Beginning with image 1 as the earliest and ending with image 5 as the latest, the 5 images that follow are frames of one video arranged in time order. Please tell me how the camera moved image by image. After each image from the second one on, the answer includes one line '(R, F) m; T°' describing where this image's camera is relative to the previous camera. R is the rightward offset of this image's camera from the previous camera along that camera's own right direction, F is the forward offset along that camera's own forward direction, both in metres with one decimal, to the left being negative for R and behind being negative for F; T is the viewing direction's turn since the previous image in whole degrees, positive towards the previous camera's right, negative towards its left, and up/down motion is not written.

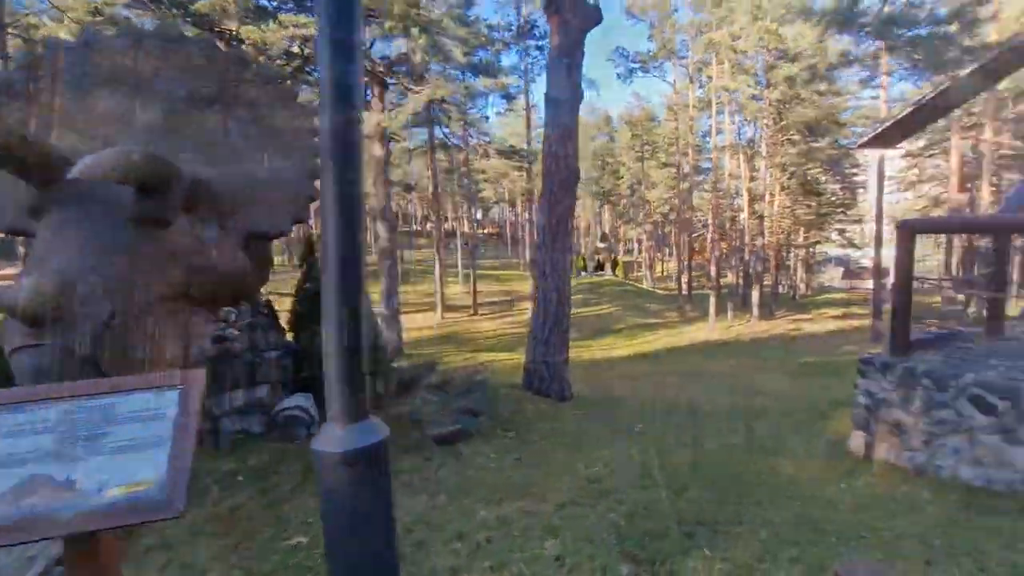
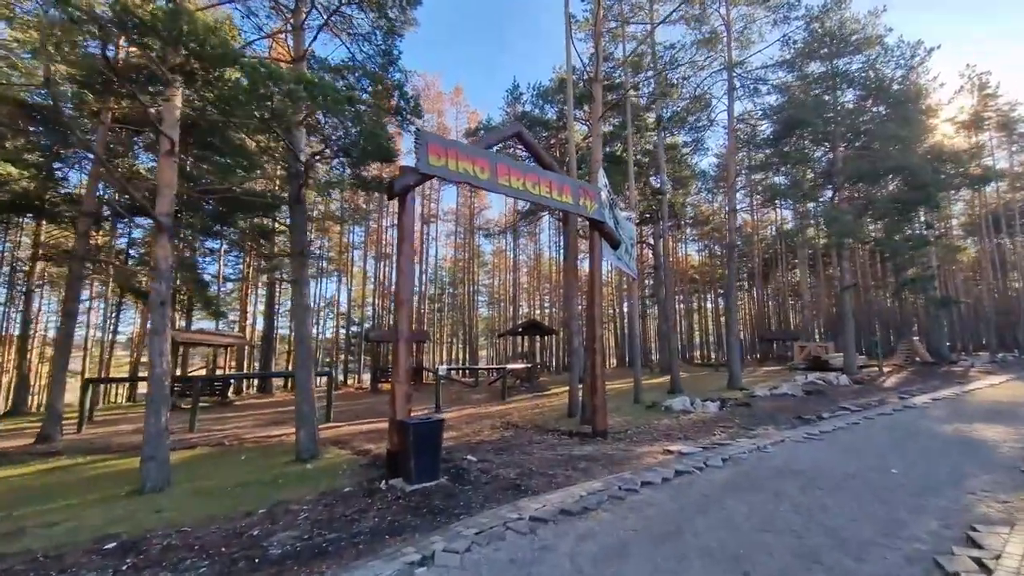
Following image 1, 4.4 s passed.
(+1.3, +3.6) m; +21°
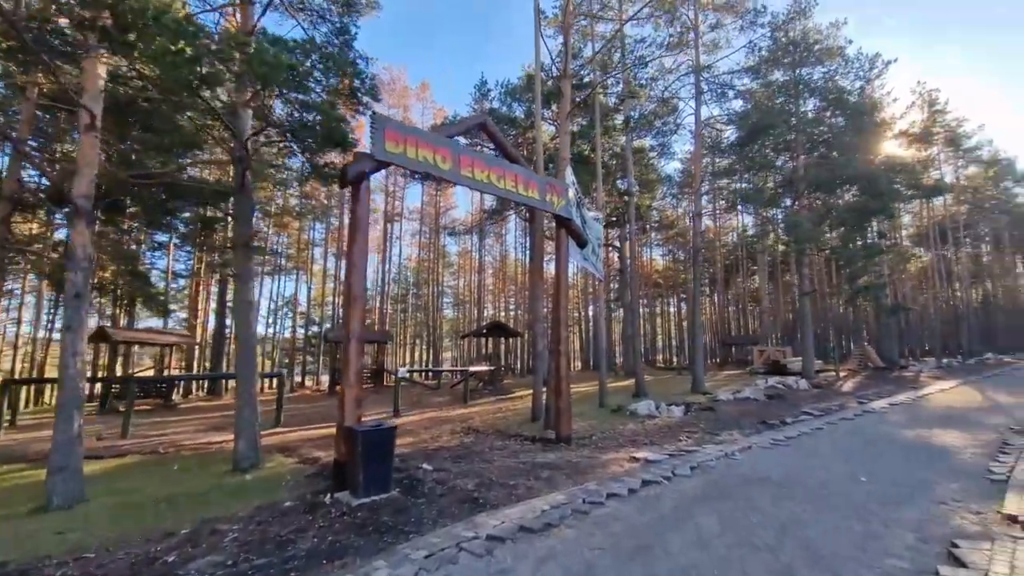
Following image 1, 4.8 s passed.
(+0.1, +0.4) m; +4°
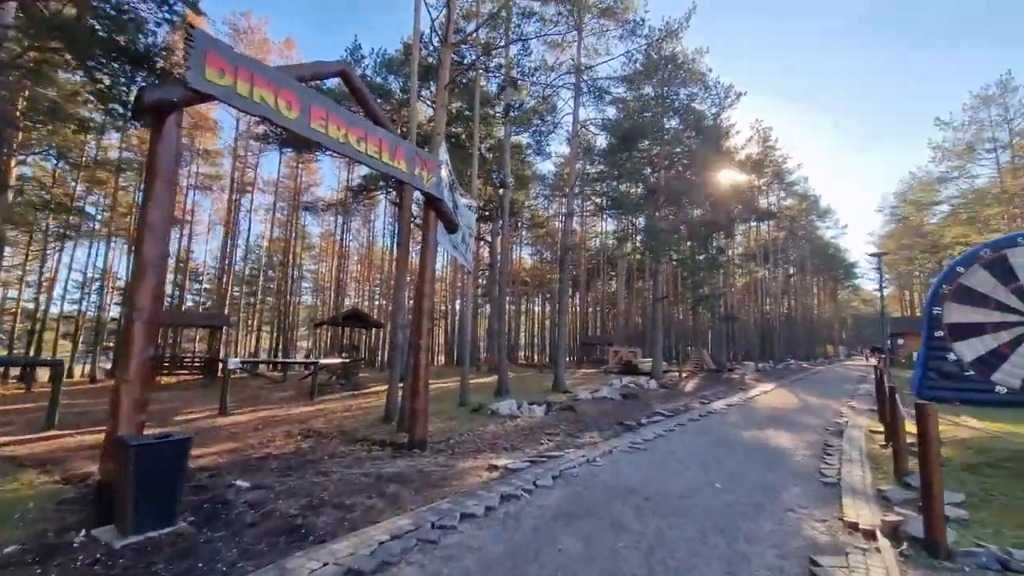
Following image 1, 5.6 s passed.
(+0.1, +0.8) m; +15°
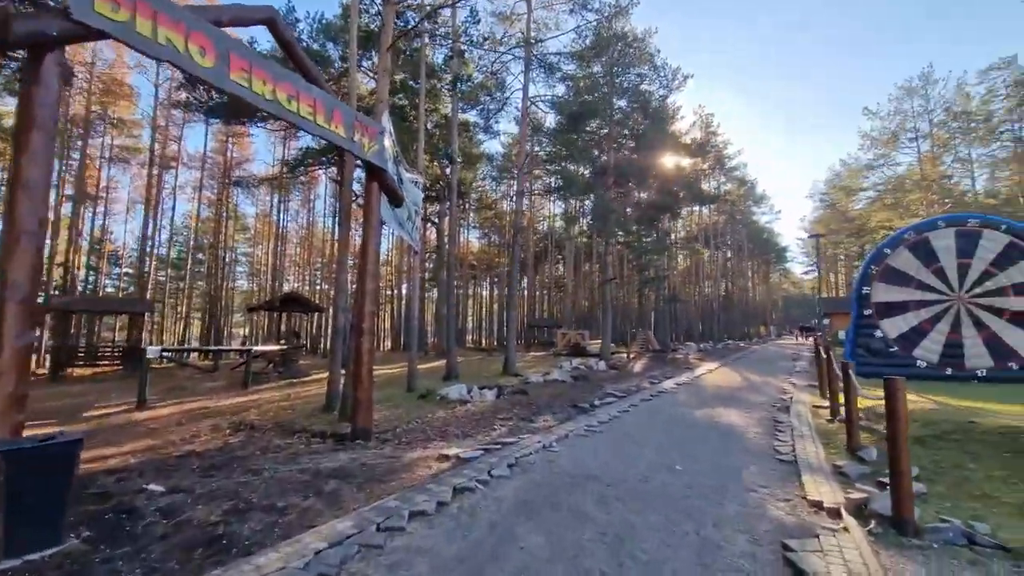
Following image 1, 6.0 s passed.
(0.0, +0.4) m; +6°
